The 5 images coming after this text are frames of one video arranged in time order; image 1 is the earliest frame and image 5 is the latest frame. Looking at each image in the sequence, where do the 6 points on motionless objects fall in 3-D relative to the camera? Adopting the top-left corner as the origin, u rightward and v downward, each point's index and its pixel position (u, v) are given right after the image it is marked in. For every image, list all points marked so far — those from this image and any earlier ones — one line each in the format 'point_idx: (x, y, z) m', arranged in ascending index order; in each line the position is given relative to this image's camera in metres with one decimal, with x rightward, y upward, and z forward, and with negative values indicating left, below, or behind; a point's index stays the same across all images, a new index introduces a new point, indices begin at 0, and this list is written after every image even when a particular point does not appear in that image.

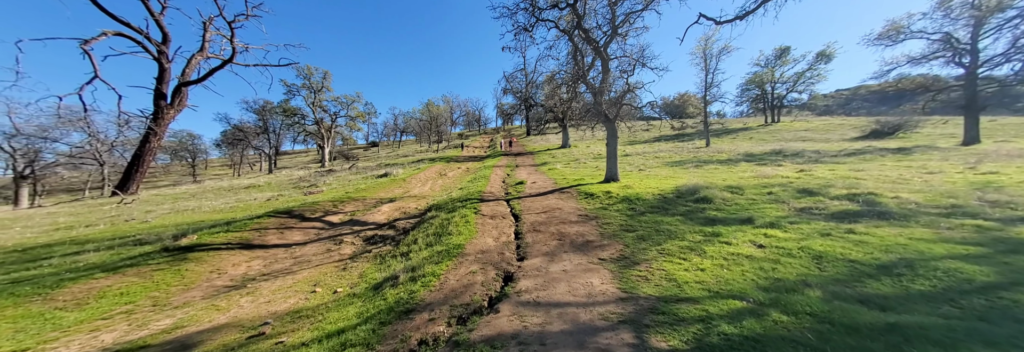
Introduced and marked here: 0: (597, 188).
0: (+4.3, -0.6, +14.3) m
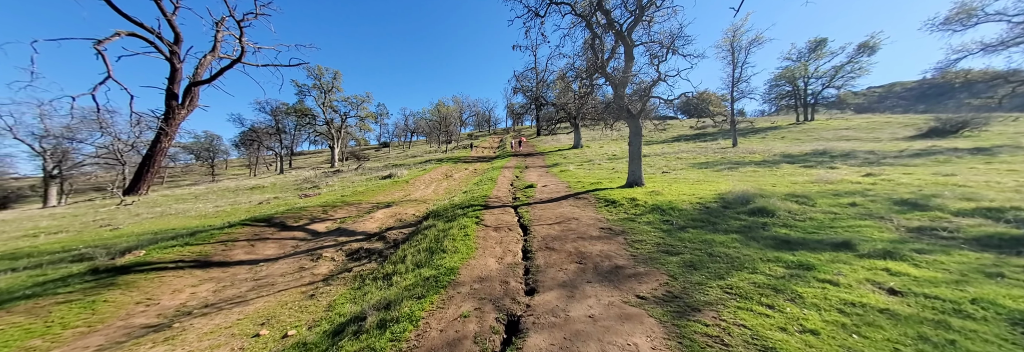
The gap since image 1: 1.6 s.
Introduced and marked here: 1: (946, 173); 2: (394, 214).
0: (+4.8, -0.8, +12.5) m
1: (+17.1, +0.1, +11.3) m
2: (-5.1, -1.7, +12.6) m
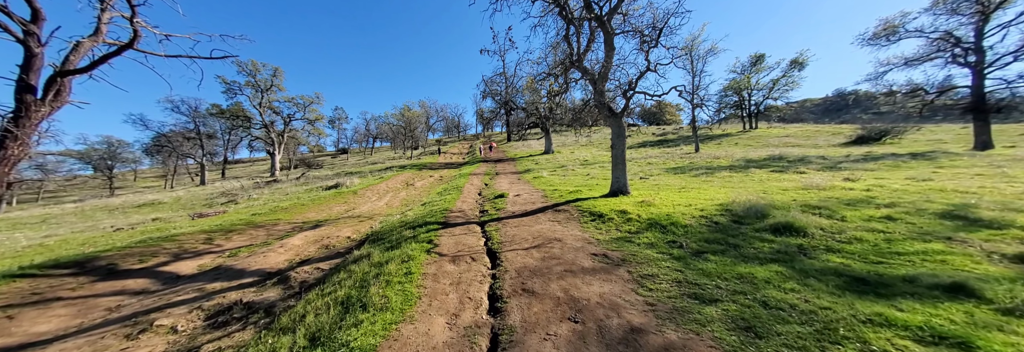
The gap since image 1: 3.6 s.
0: (+3.4, -1.1, +10.7) m
1: (+15.8, -0.1, +11.1) m
2: (-6.4, -2.1, +9.6) m
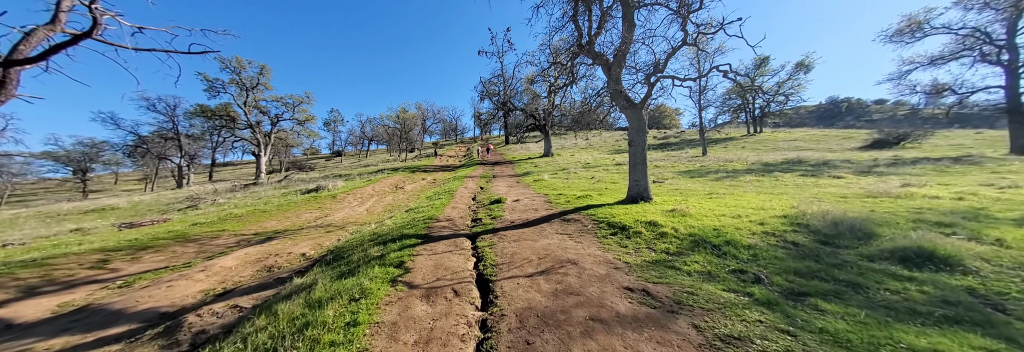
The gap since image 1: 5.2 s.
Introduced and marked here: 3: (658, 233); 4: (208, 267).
0: (+3.4, -1.2, +8.7) m
1: (+15.8, -0.2, +9.2) m
2: (-6.5, -2.1, +7.5) m
3: (+3.5, -1.4, +6.9) m
4: (-7.1, -2.1, +6.7) m
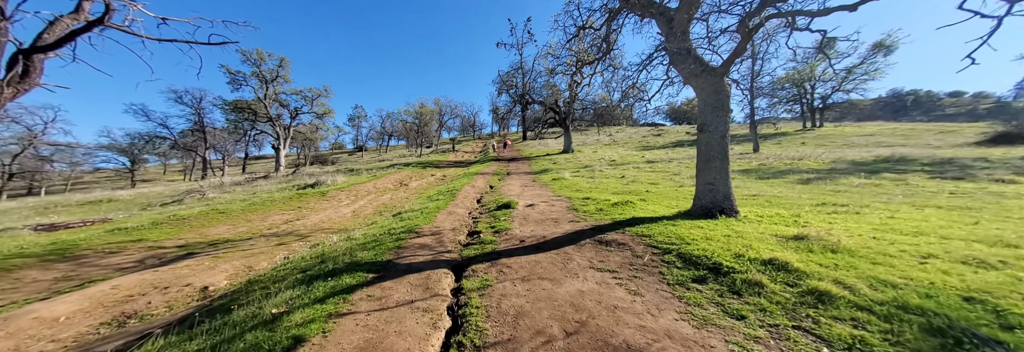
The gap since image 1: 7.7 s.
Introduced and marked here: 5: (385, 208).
0: (+3.6, -1.2, +5.3) m
1: (+16.0, -0.4, +4.8) m
2: (-6.3, -2.0, +4.9) m
3: (+3.5, -1.4, +3.5) m
4: (-7.0, -2.0, +4.1) m
5: (-5.7, -1.5, +12.9) m
